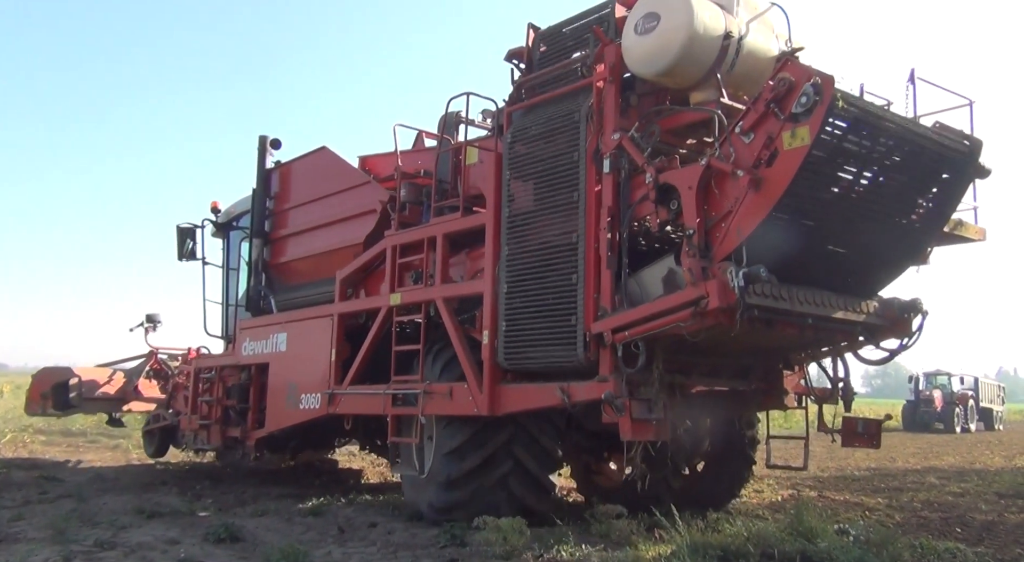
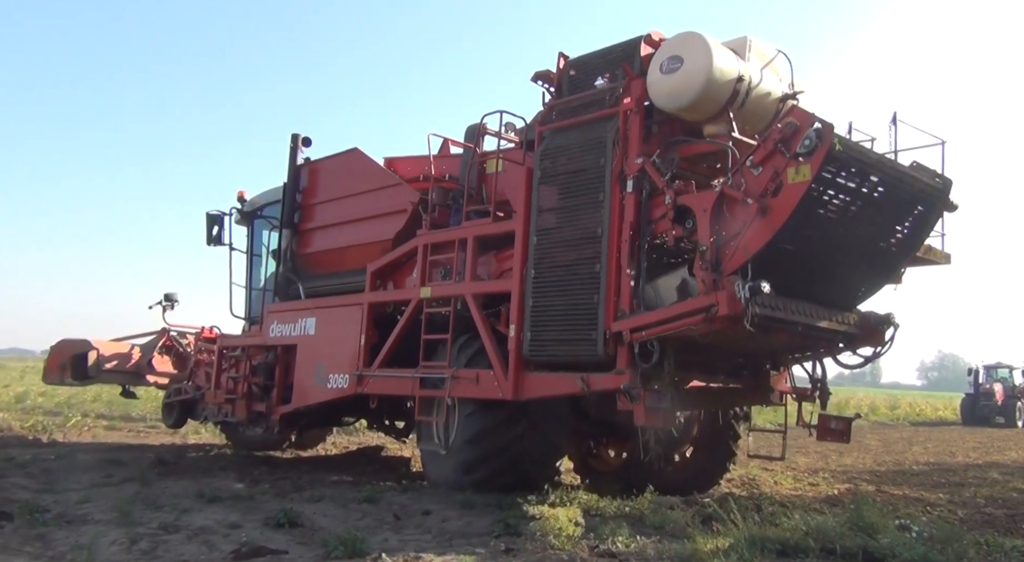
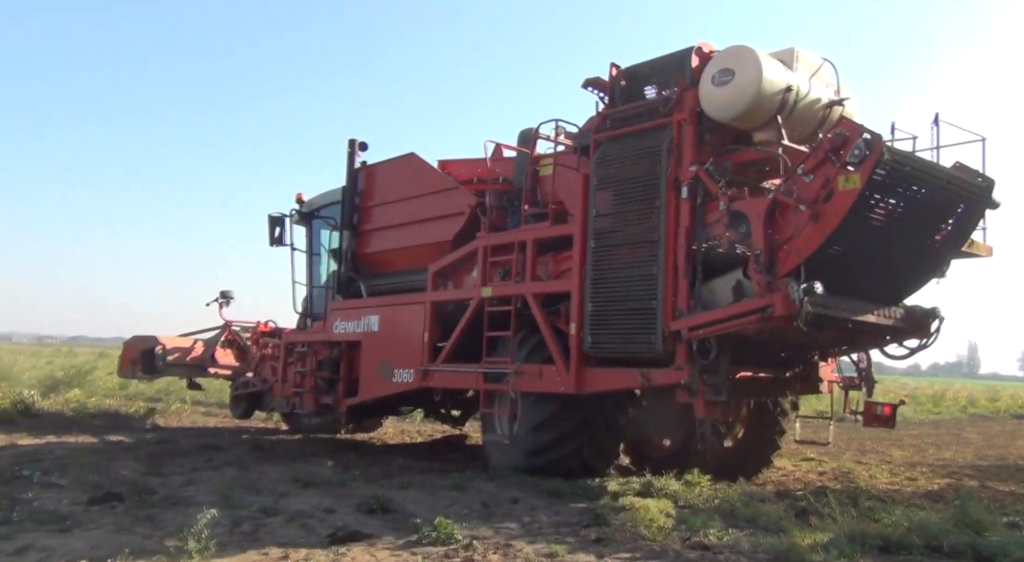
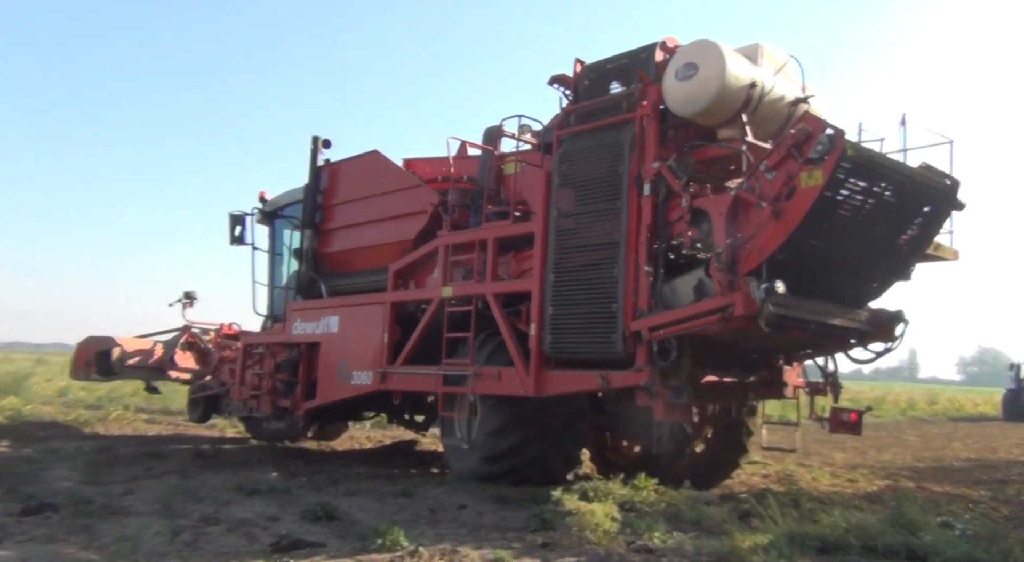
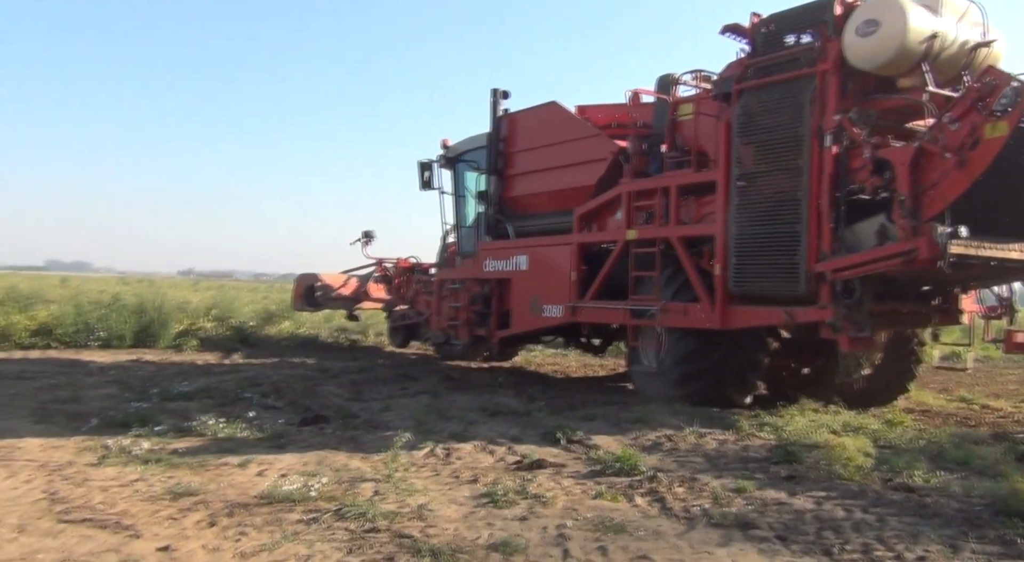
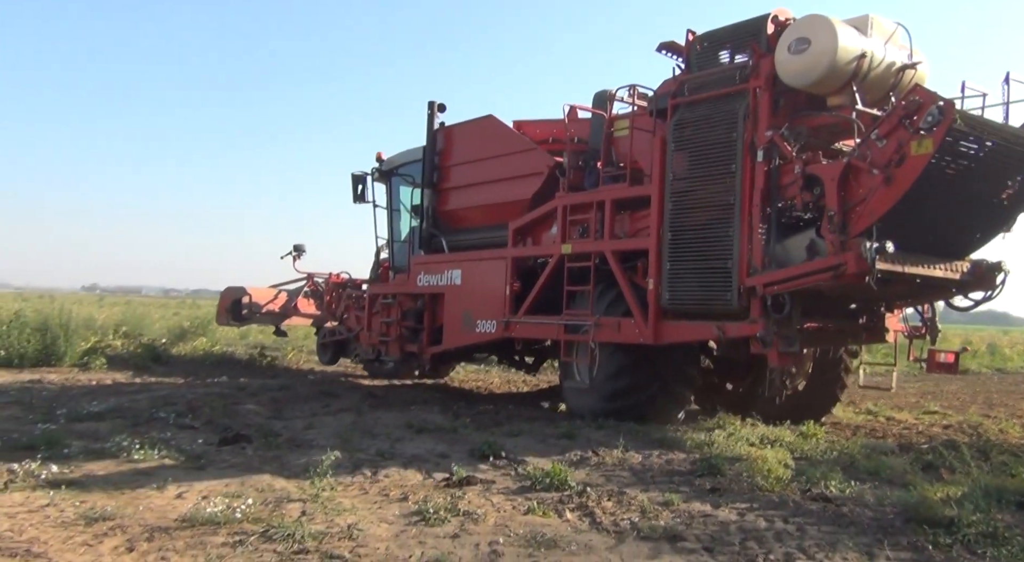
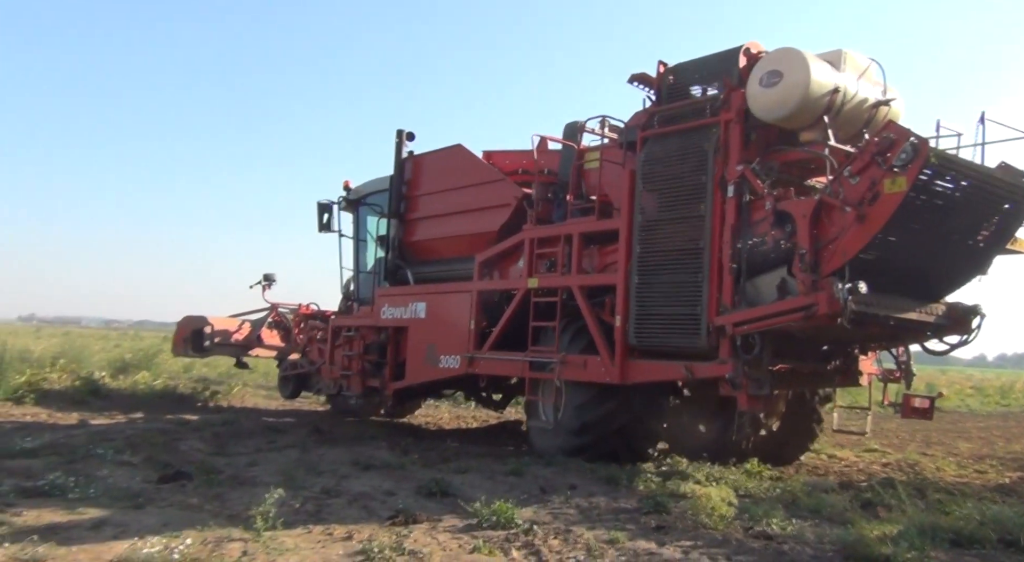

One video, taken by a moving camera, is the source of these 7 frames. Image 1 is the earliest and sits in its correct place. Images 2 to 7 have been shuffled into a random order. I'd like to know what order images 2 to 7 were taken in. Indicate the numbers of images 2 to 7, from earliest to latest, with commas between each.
2, 4, 3, 7, 6, 5
